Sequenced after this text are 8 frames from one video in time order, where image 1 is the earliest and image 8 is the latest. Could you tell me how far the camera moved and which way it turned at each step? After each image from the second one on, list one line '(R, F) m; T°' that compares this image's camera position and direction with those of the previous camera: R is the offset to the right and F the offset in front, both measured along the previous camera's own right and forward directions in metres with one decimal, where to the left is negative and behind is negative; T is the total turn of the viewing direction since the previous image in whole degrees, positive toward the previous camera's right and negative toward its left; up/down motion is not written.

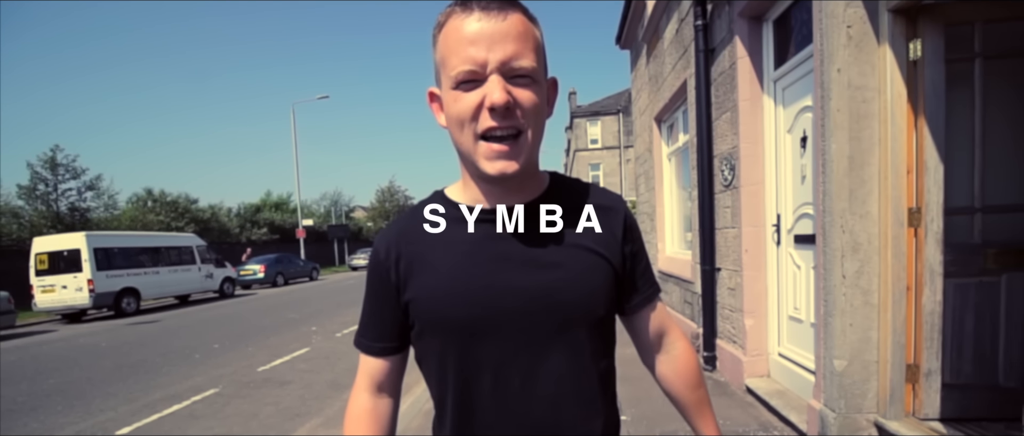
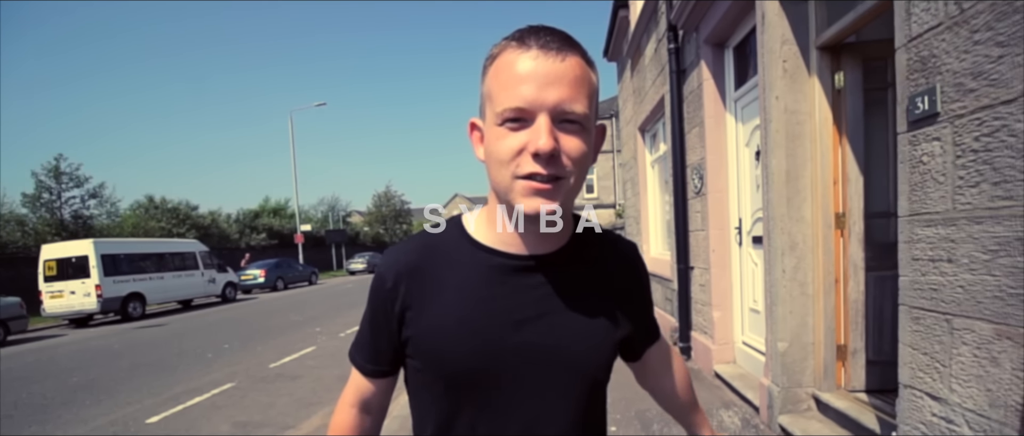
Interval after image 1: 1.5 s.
(0.0, -0.6) m; +1°
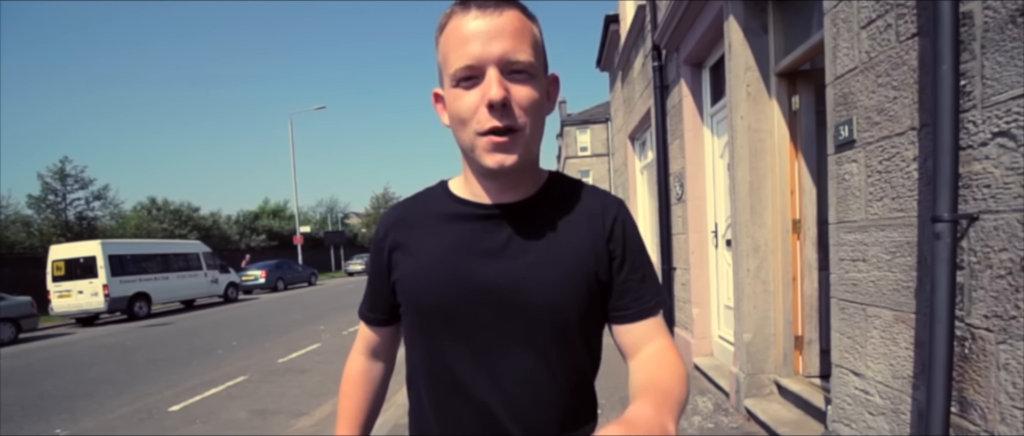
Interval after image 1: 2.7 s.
(0.0, -0.5) m; 0°
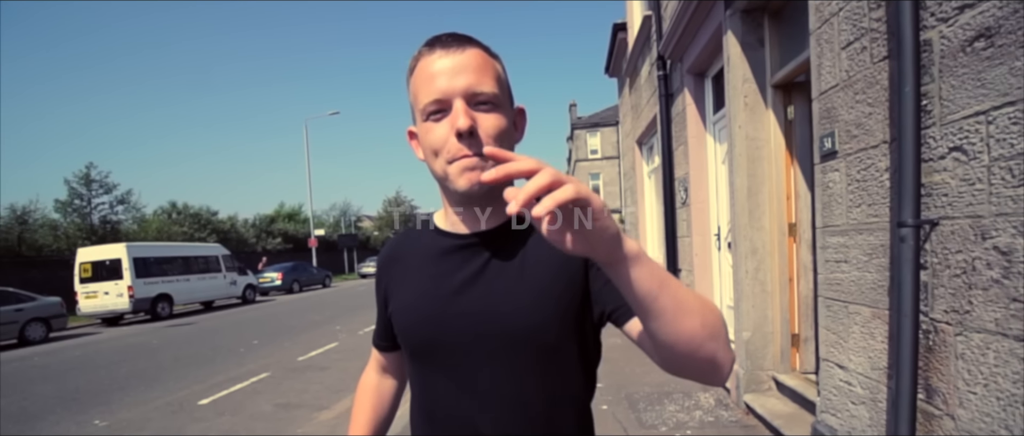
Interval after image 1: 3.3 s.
(0.0, -0.3) m; -1°
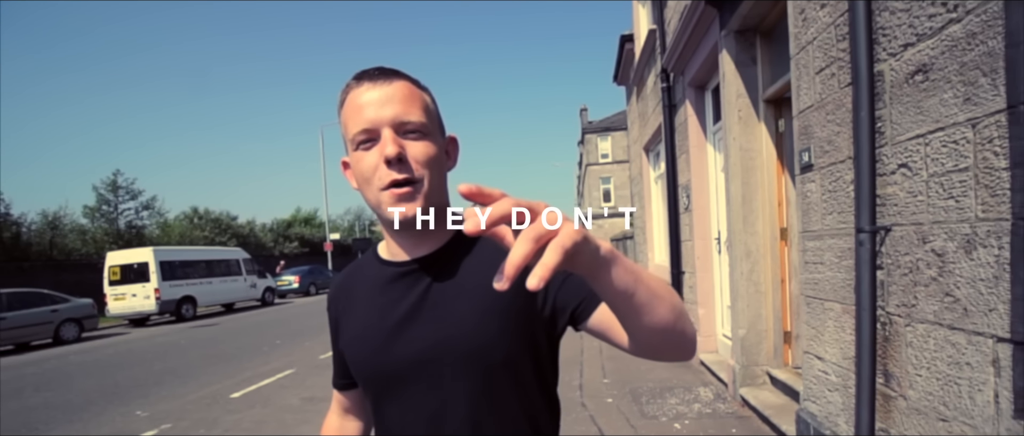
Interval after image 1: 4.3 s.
(0.0, -0.4) m; -1°
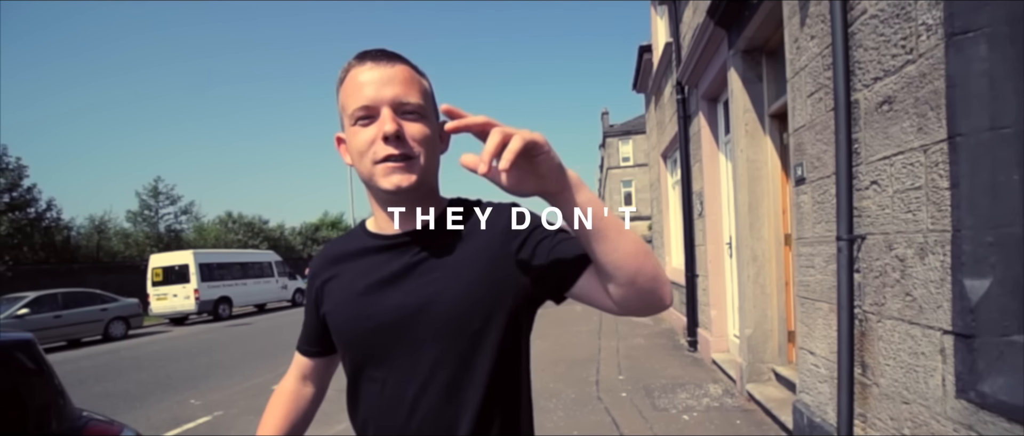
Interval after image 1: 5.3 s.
(0.0, -0.5) m; -2°
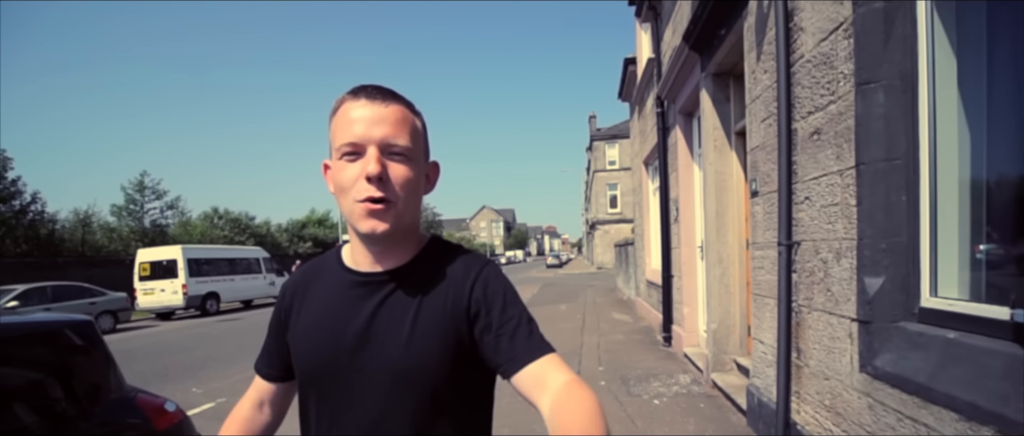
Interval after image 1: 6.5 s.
(-0.1, -0.6) m; +1°
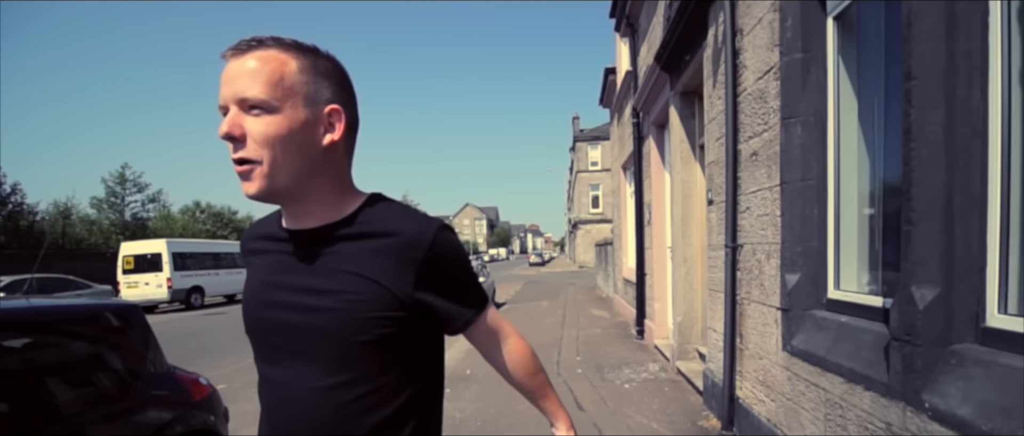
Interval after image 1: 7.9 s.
(0.0, -0.7) m; +2°
